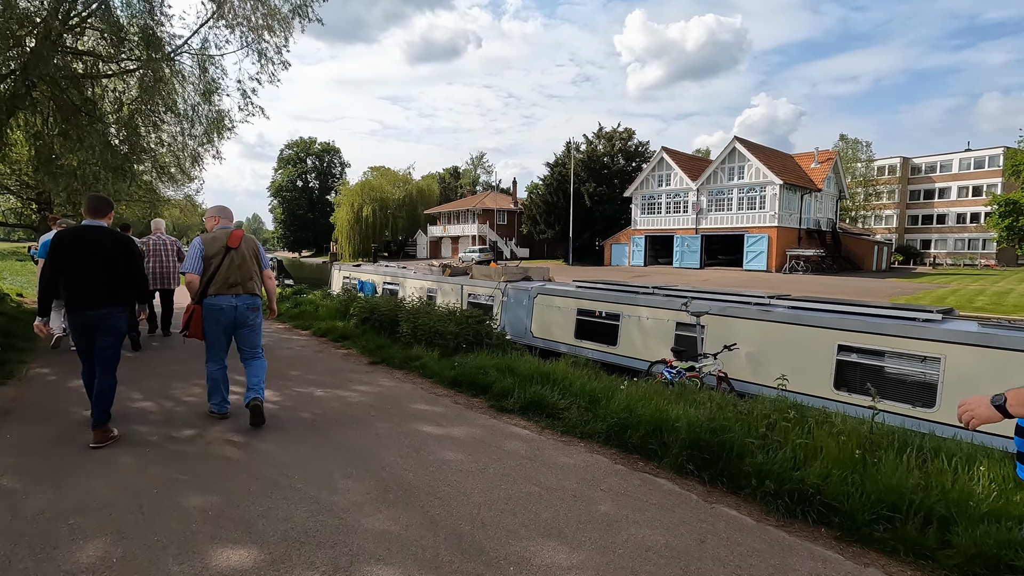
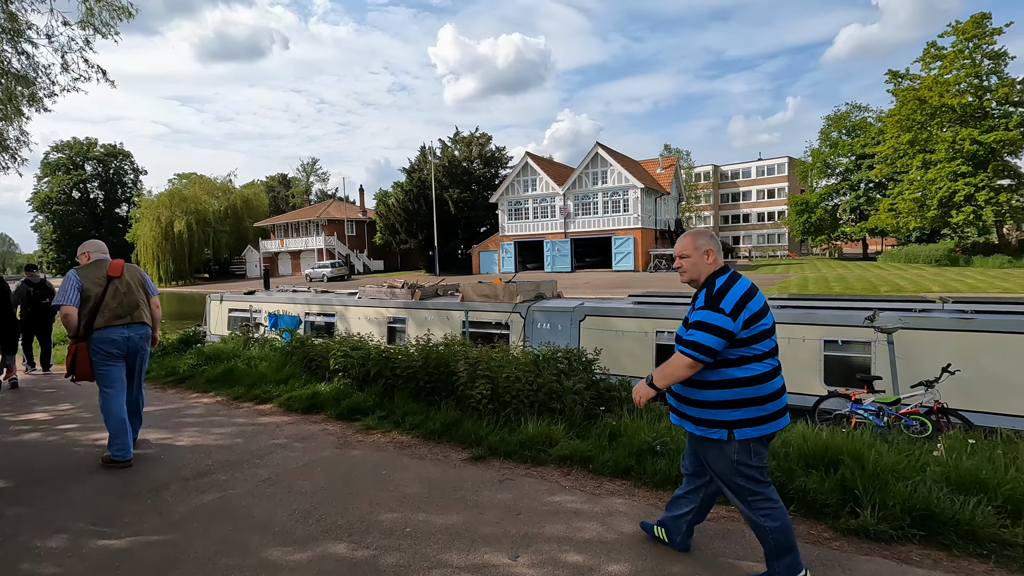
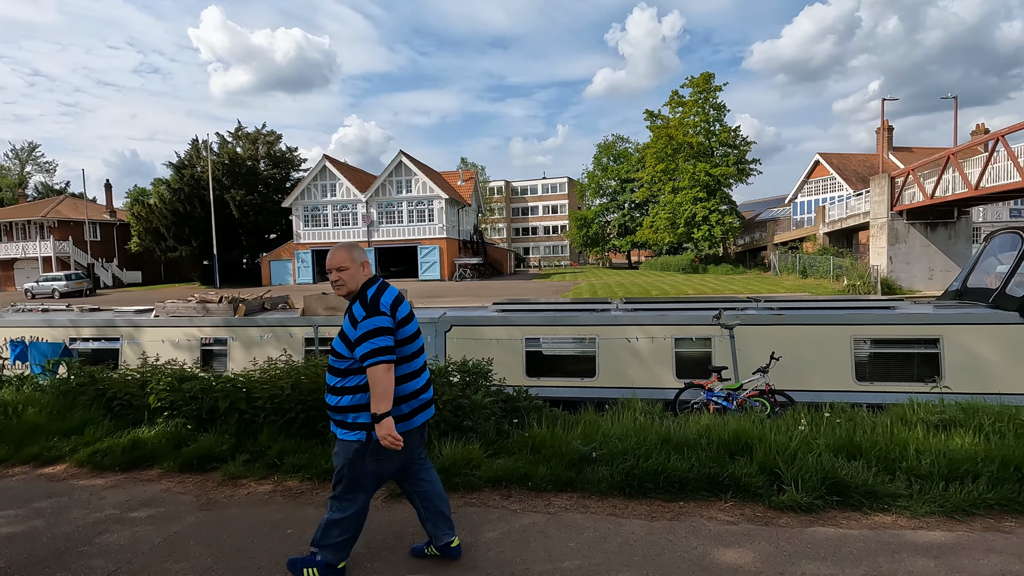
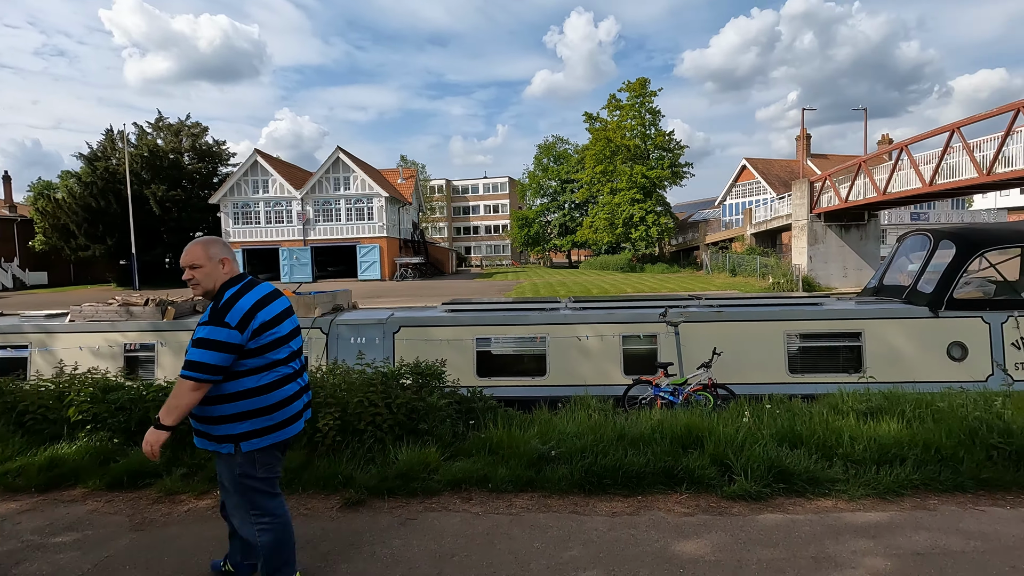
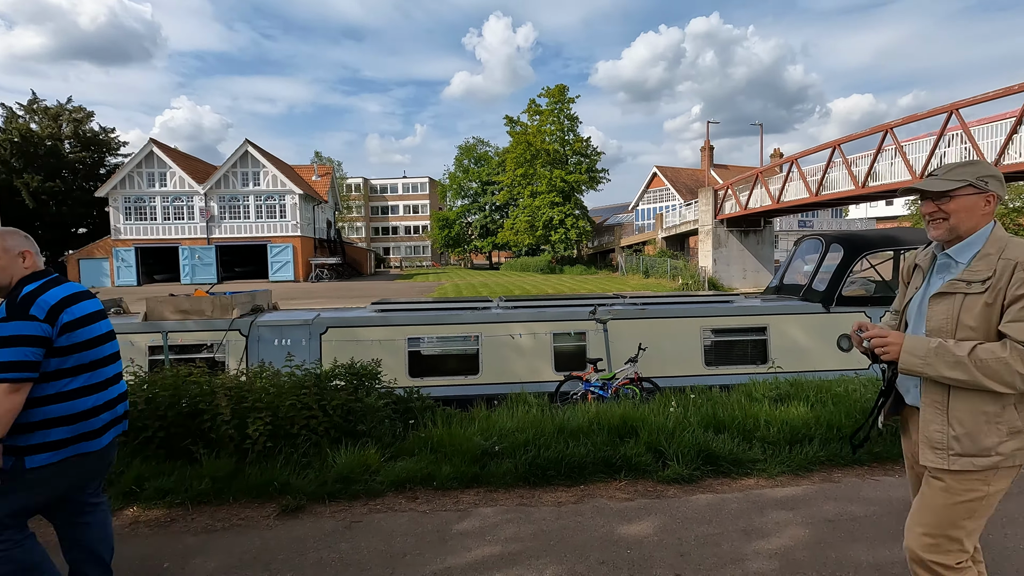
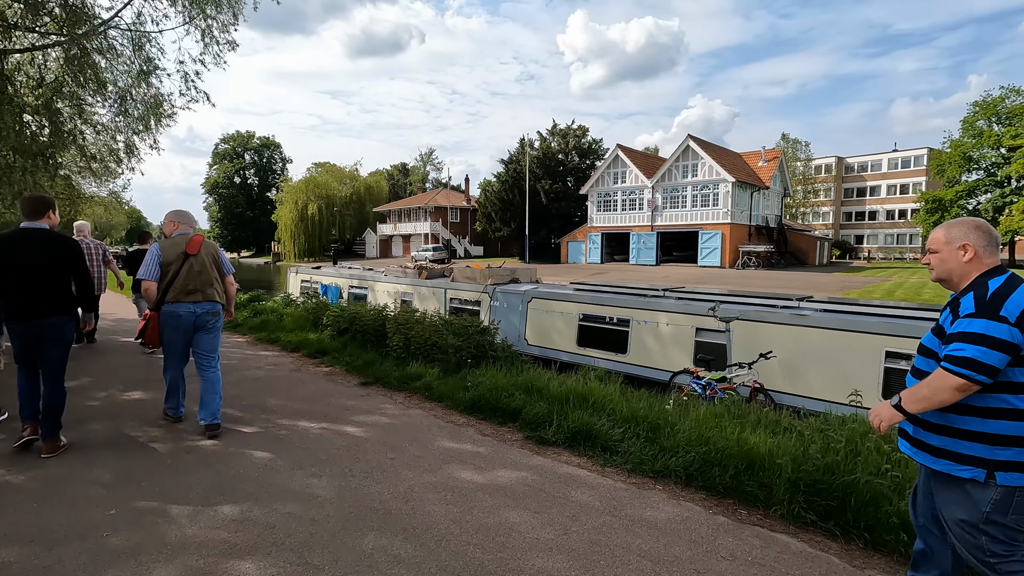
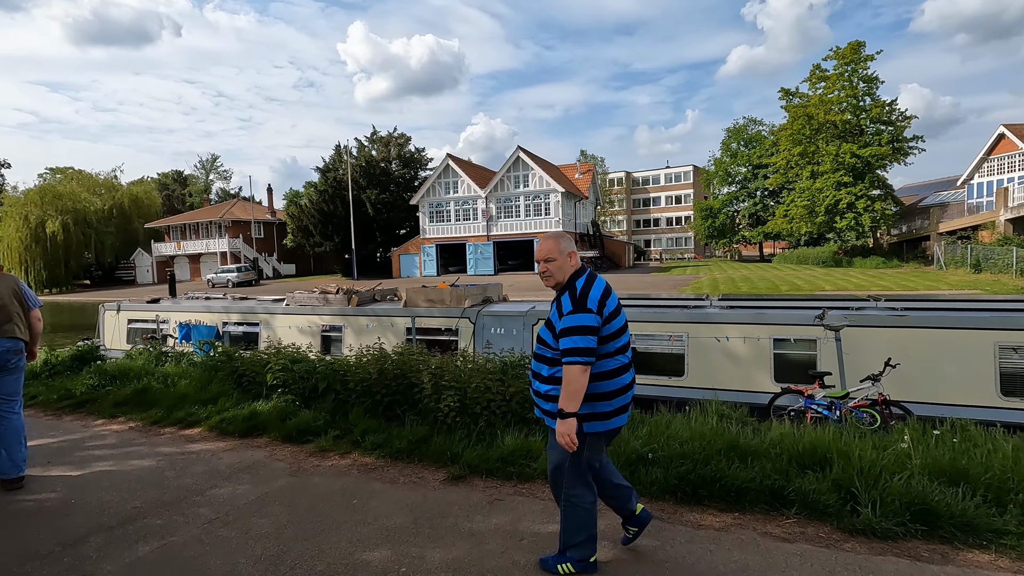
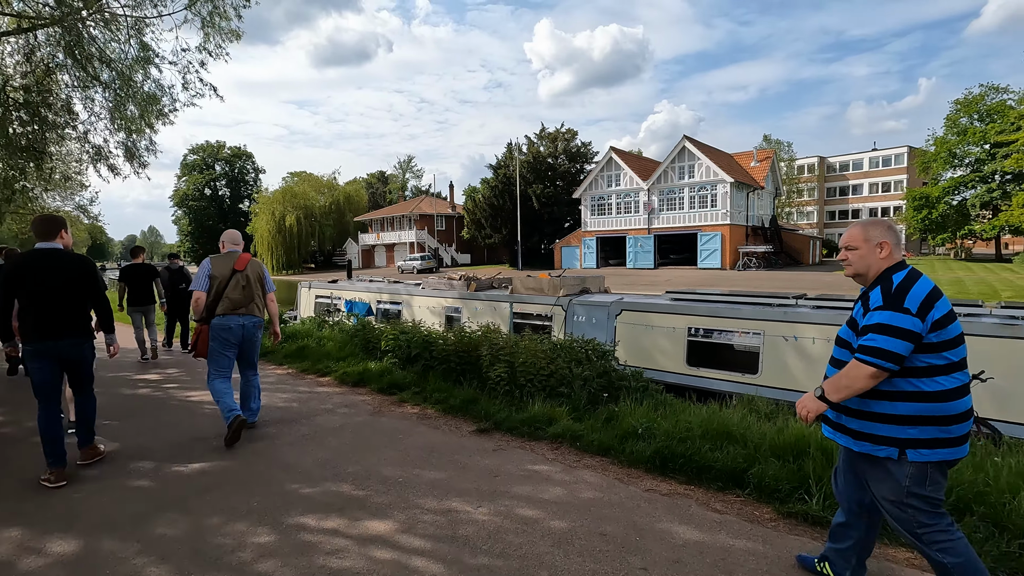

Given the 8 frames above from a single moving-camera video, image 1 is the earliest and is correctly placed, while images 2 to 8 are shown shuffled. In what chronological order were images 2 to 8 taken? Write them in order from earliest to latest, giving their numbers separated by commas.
6, 8, 2, 7, 3, 4, 5
